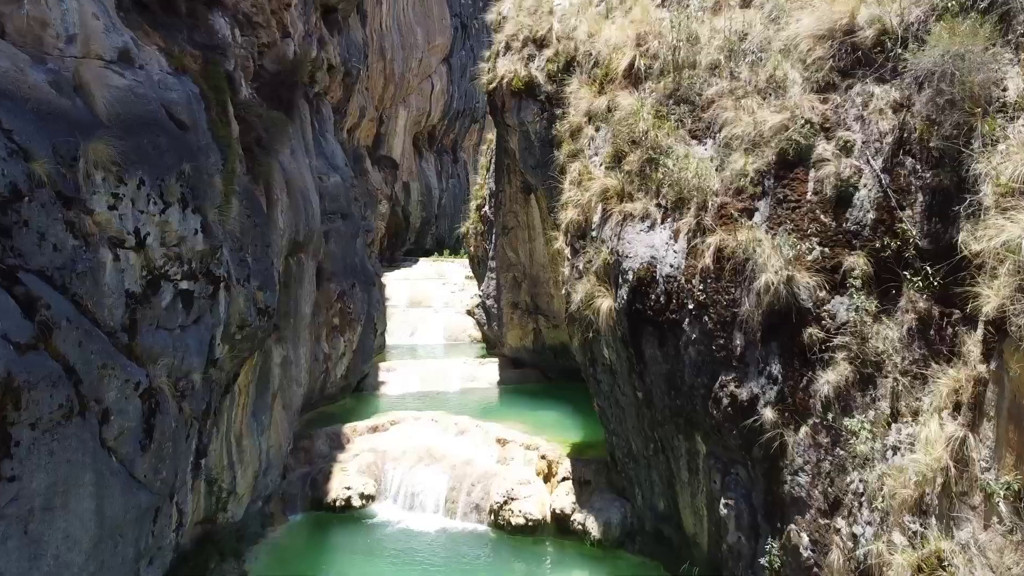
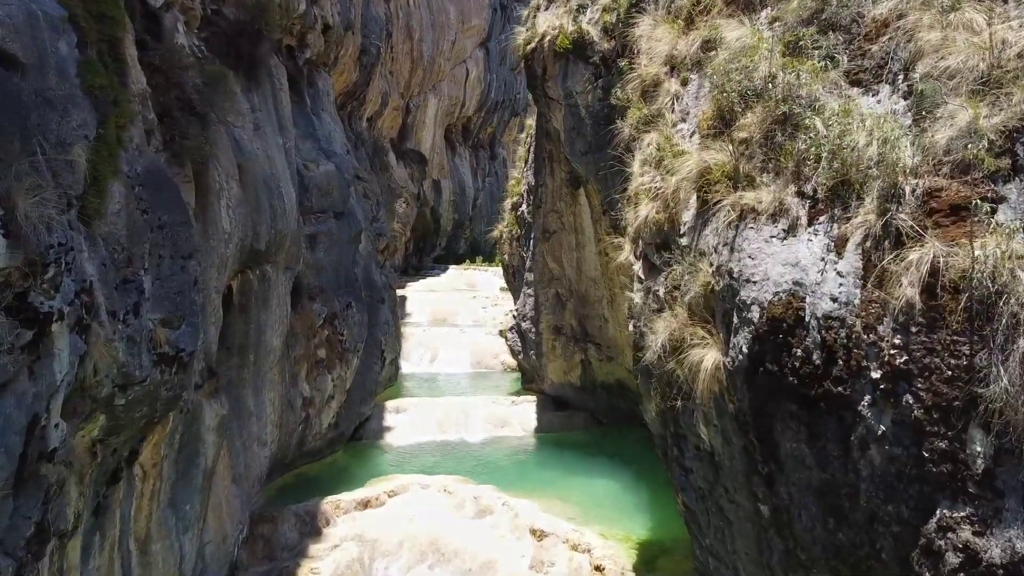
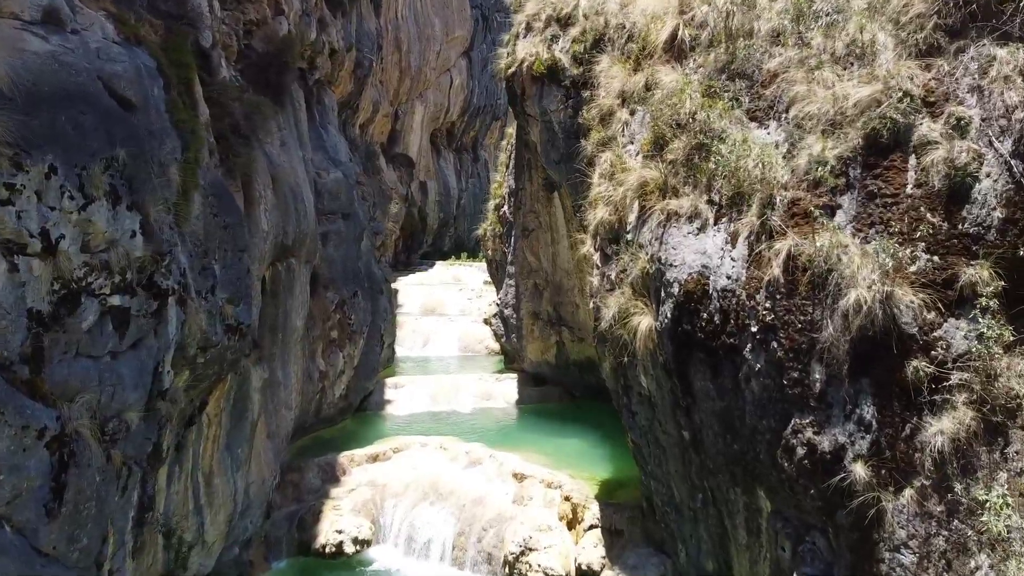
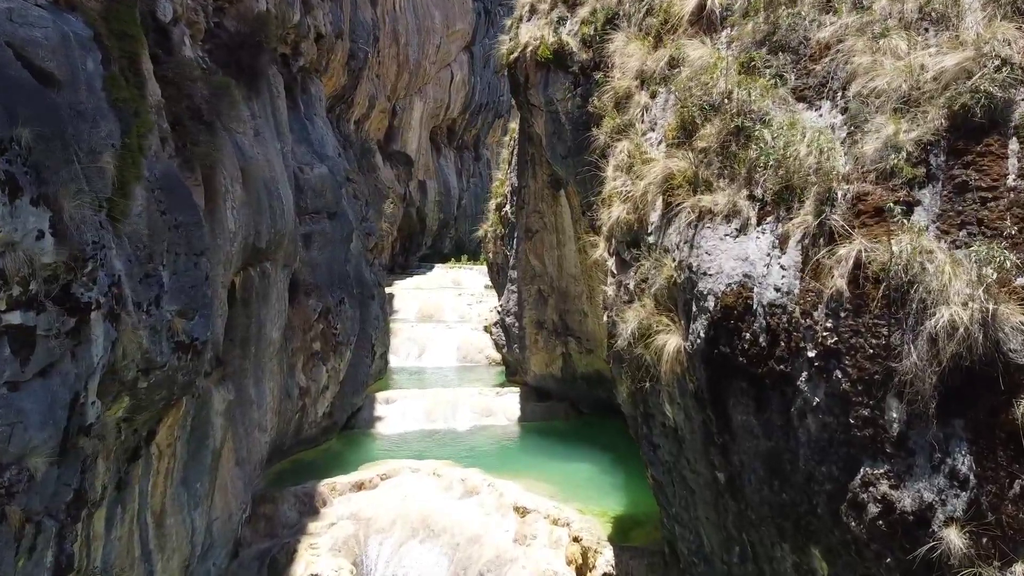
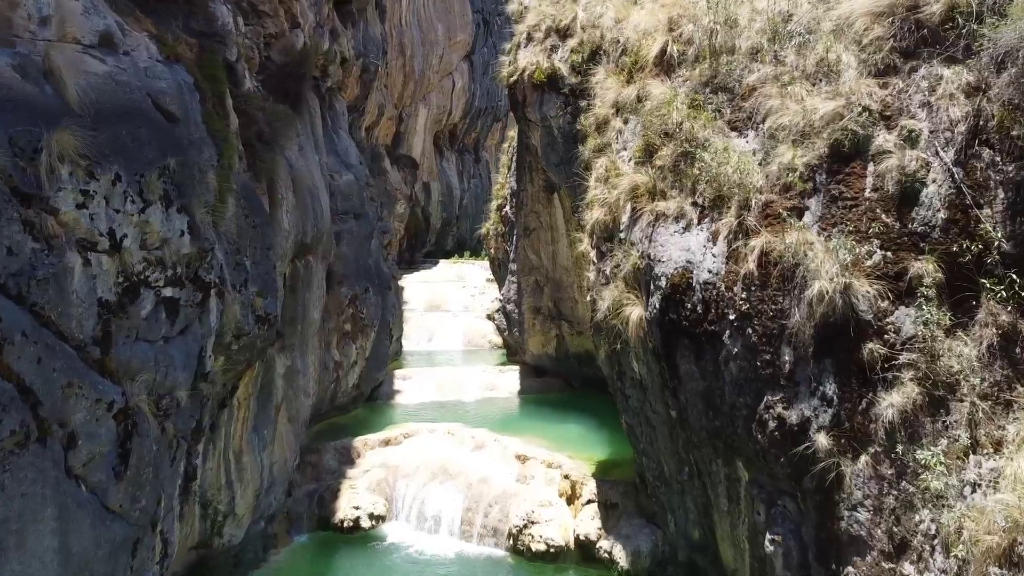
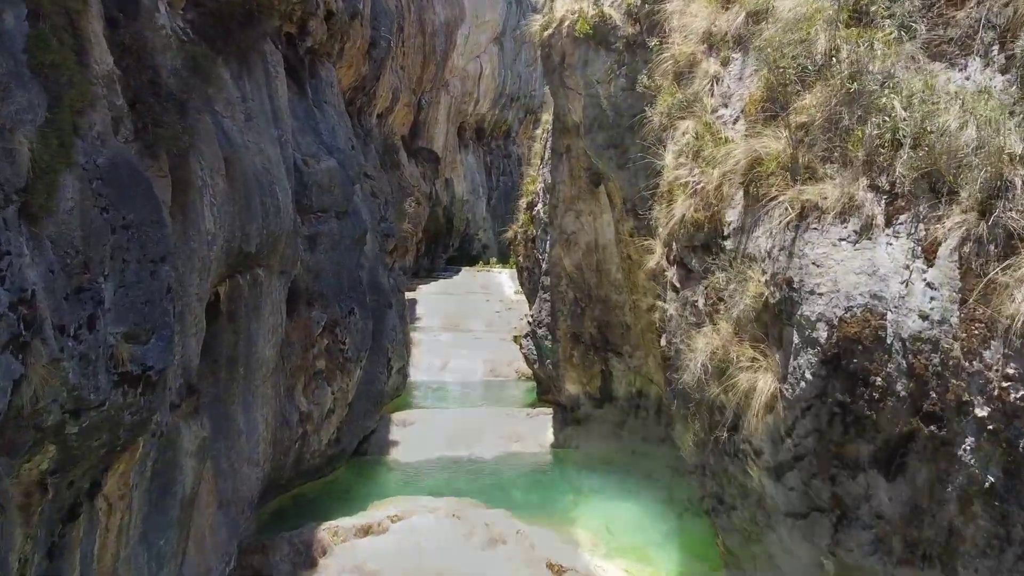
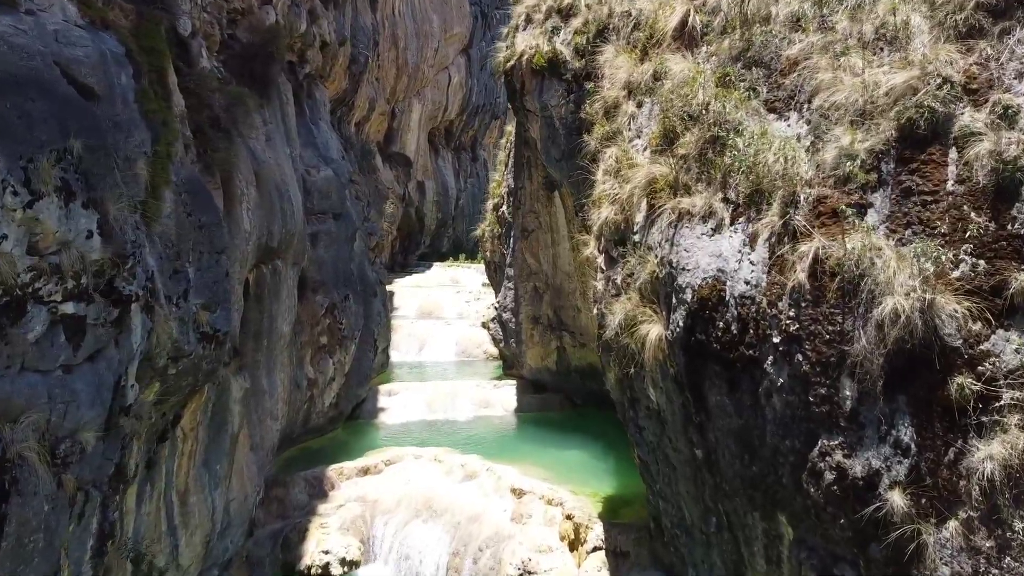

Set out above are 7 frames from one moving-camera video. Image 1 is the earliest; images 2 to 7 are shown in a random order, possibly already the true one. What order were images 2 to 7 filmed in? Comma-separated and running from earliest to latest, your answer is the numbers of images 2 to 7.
5, 3, 7, 4, 2, 6
